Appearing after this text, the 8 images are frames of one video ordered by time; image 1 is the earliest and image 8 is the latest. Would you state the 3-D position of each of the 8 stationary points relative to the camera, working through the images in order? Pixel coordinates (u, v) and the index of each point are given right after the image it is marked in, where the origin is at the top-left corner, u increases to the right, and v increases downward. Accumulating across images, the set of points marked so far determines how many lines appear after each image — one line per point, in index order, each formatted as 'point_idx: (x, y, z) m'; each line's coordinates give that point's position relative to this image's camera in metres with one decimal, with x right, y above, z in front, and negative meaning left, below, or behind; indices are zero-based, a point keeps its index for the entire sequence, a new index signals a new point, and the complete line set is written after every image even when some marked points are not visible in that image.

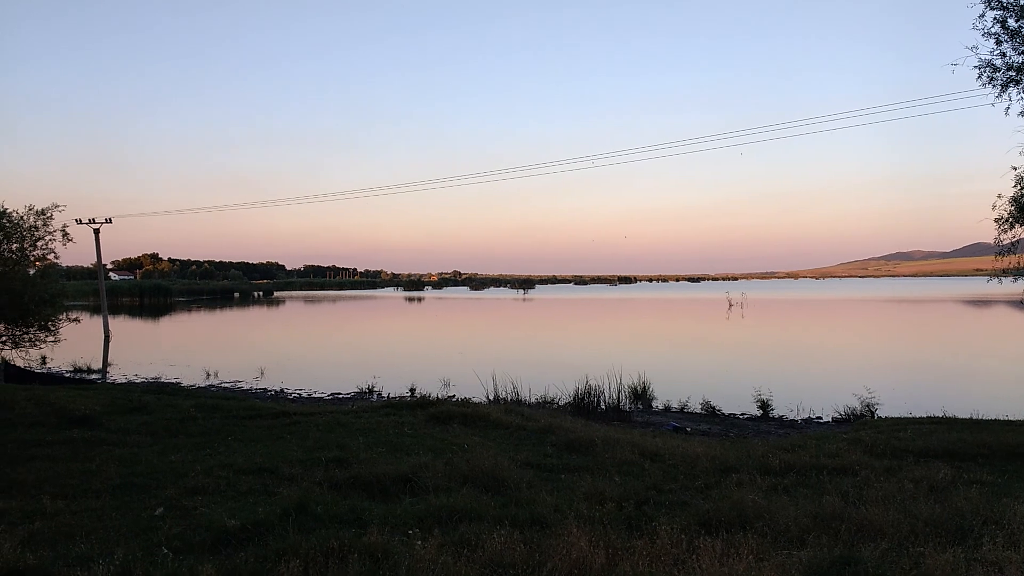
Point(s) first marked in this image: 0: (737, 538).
0: (+3.4, -3.8, +9.0) m
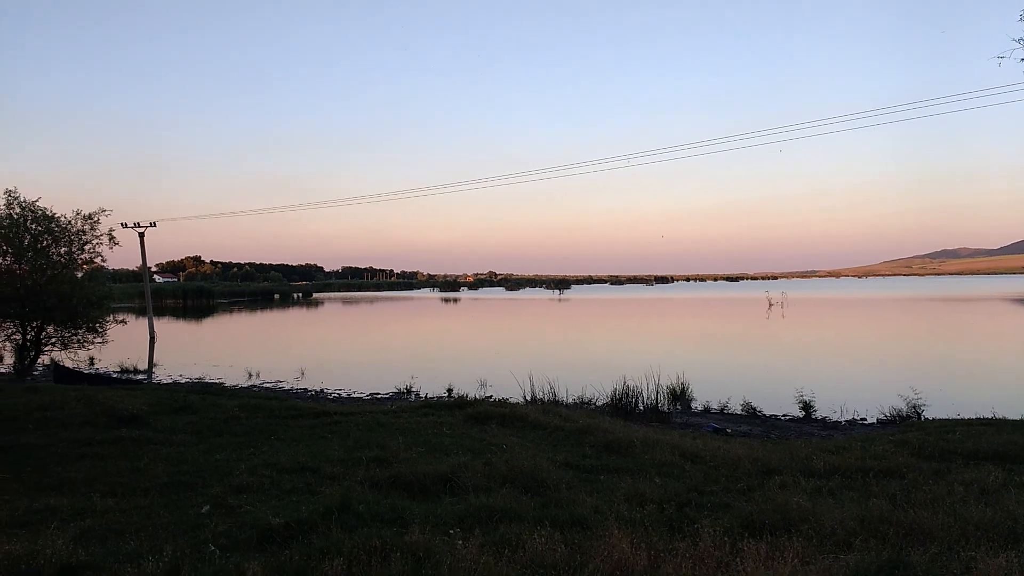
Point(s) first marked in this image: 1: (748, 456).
0: (+4.0, -3.8, +8.8) m
1: (+4.8, -3.4, +11.8) m
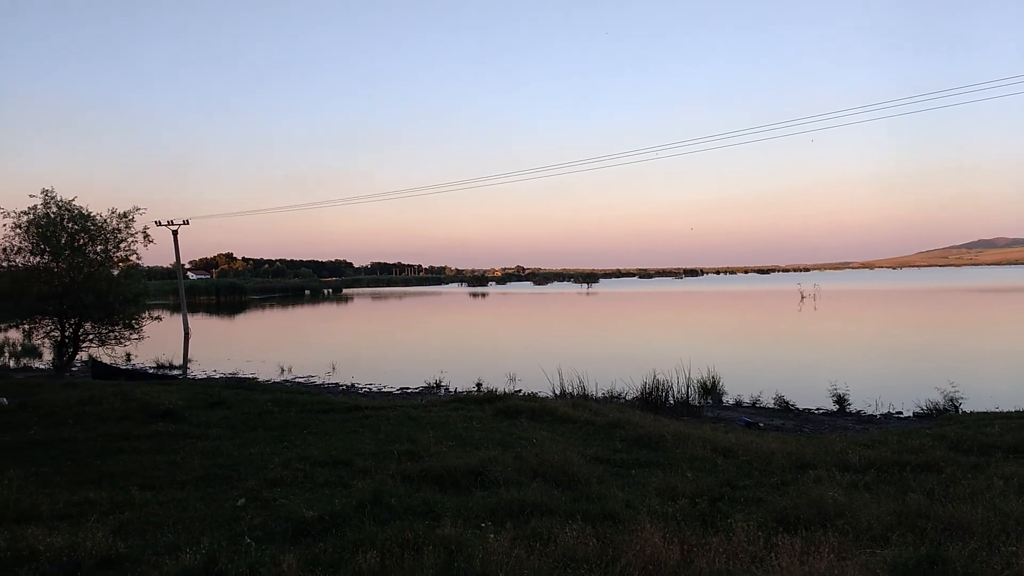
0: (+4.5, -3.7, +8.7) m
1: (+5.4, -3.2, +11.7) m
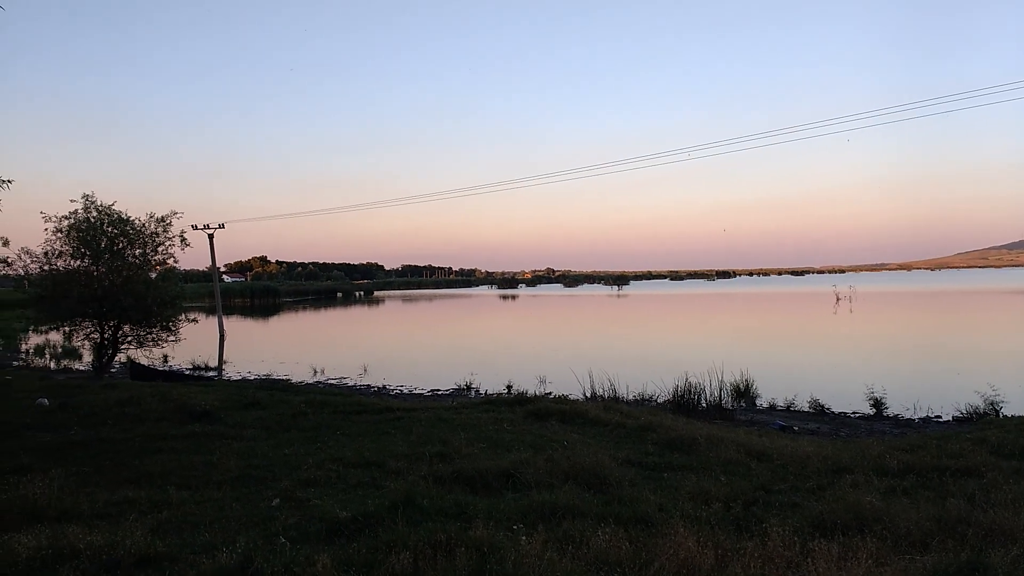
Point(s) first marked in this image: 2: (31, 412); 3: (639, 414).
0: (+5.0, -3.7, +8.5) m
1: (+6.0, -3.3, +11.5) m
2: (-10.9, -2.9, +13.6) m
3: (+3.2, -3.2, +14.6) m
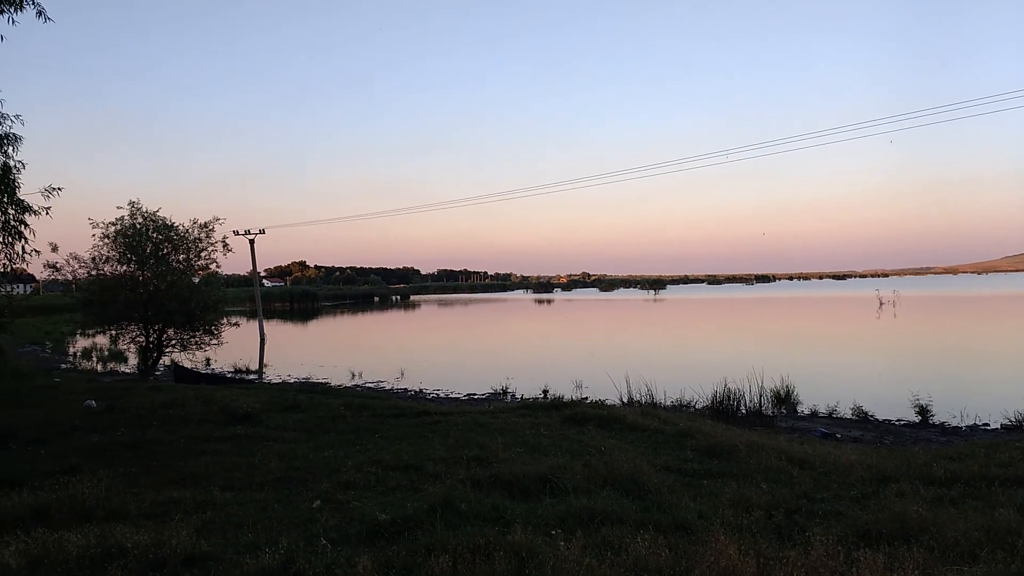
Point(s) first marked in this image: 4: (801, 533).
0: (+5.6, -3.8, +8.4) m
1: (+6.7, -3.4, +11.3) m
2: (-10.1, -3.0, +14.0) m
3: (+4.0, -3.2, +14.4) m
4: (+4.5, -3.8, +9.0) m
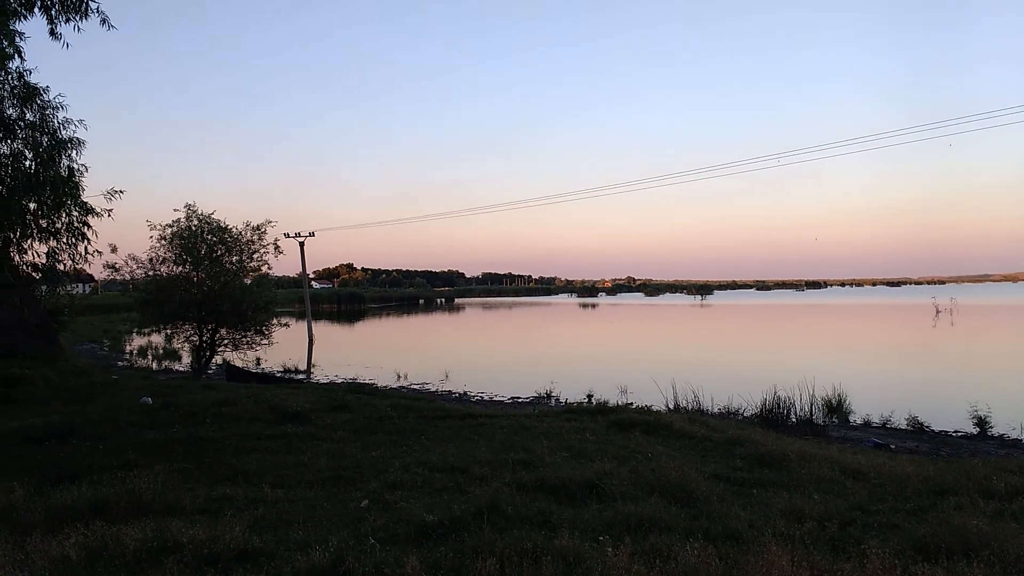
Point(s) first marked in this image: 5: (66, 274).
0: (+6.3, -3.9, +8.1) m
1: (+7.5, -3.5, +11.0) m
2: (-9.2, -3.0, +14.4) m
3: (+5.0, -3.4, +14.3) m
4: (+5.2, -3.9, +8.9) m
5: (-9.3, +0.3, +12.3) m
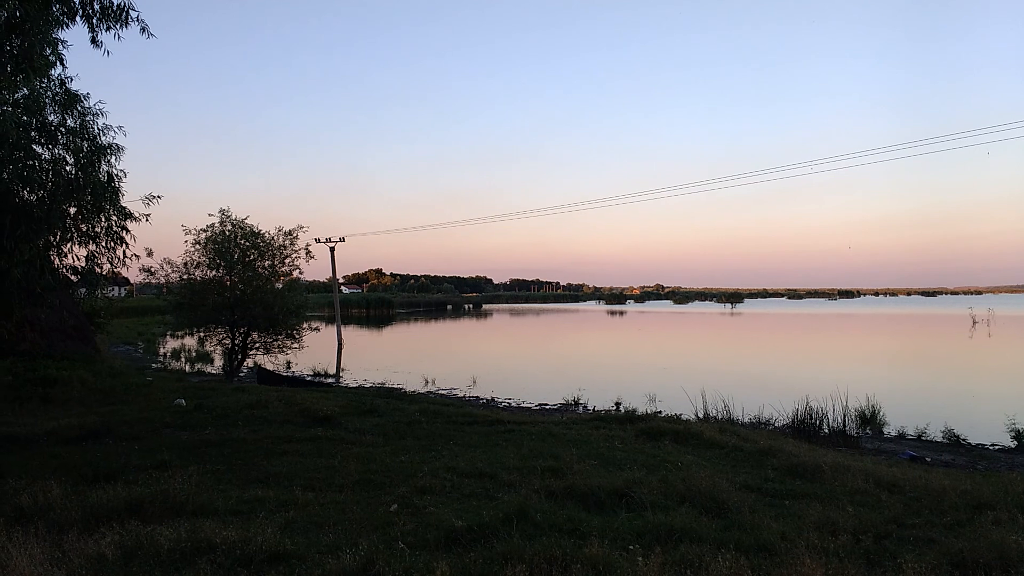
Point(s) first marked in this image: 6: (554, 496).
0: (+6.8, -4.0, +8.0) m
1: (+8.1, -3.7, +10.8) m
2: (-8.6, -3.0, +14.6) m
3: (+5.6, -3.6, +14.2) m
4: (+5.7, -4.0, +8.7) m
5: (-8.7, +0.2, +12.5) m
6: (+0.7, -3.7, +10.5) m
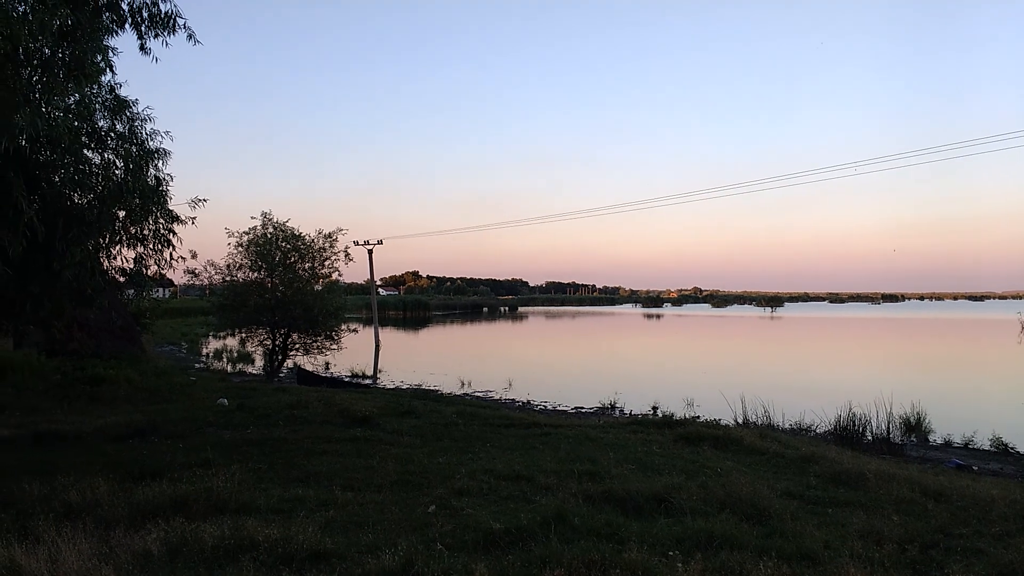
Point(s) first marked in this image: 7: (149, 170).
0: (+7.3, -4.1, +7.8) m
1: (+8.7, -3.8, +10.6) m
2: (-7.7, -3.1, +14.9) m
3: (+6.4, -3.6, +14.0) m
4: (+6.3, -4.1, +8.6) m
5: (-8.0, +0.2, +12.9) m
6: (+1.4, -3.8, +10.5) m
7: (-7.5, +2.4, +12.1) m
